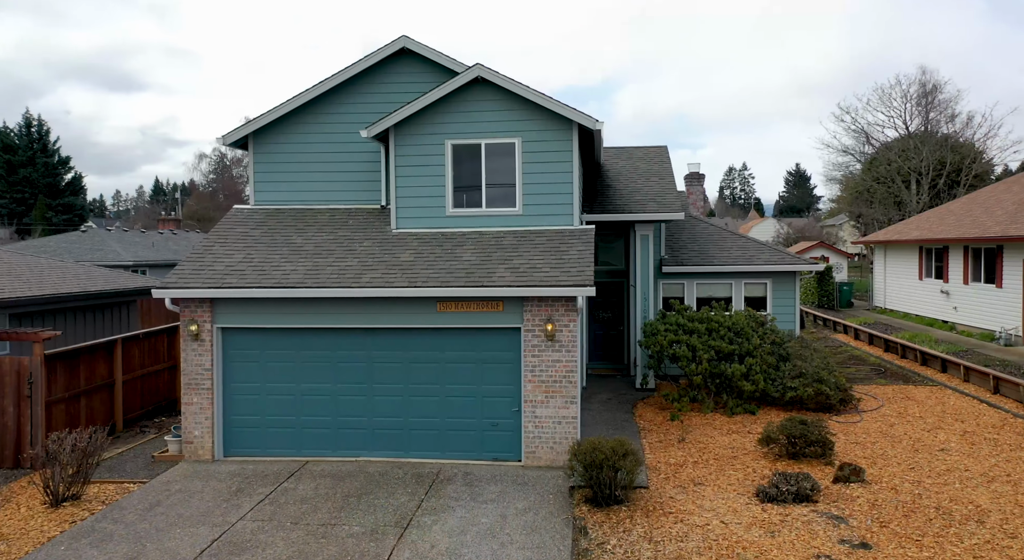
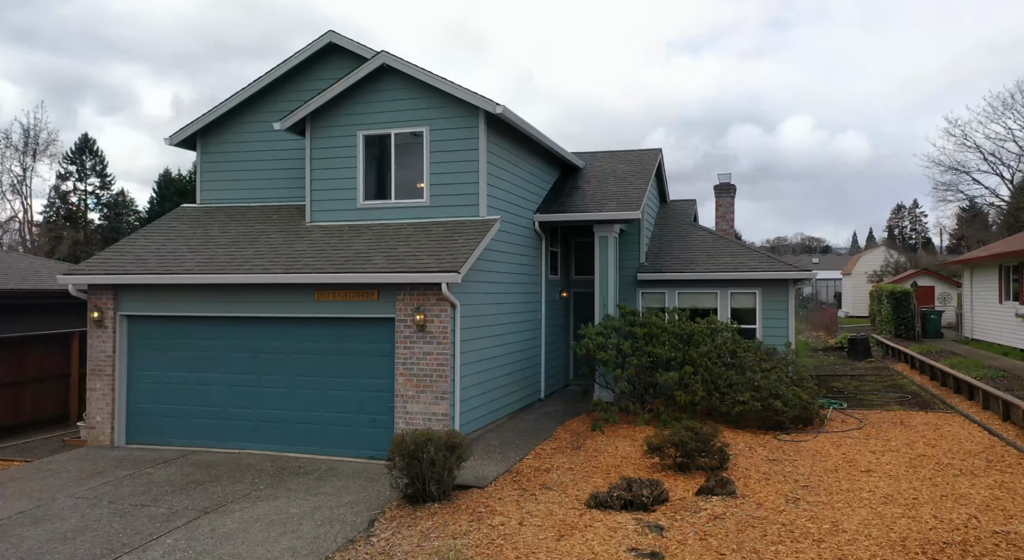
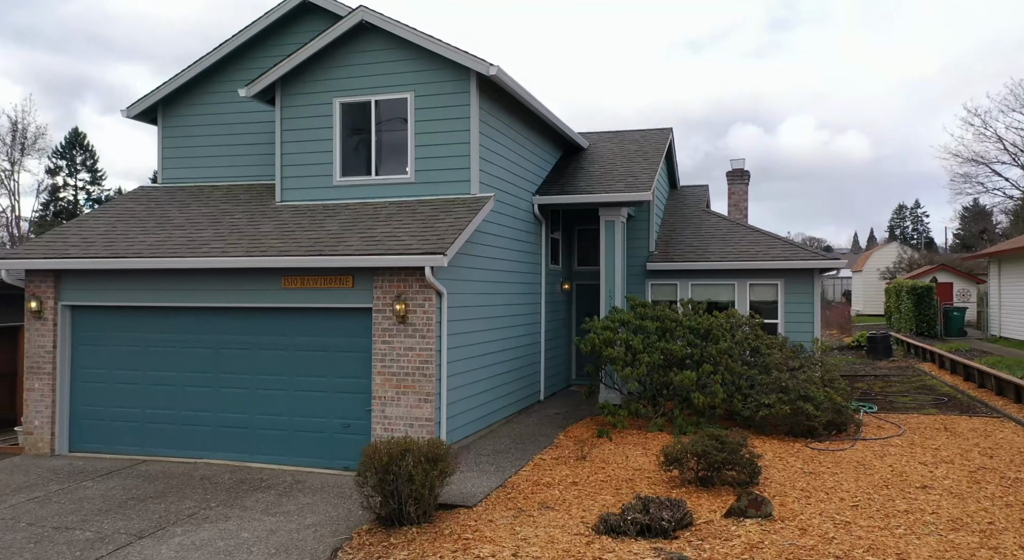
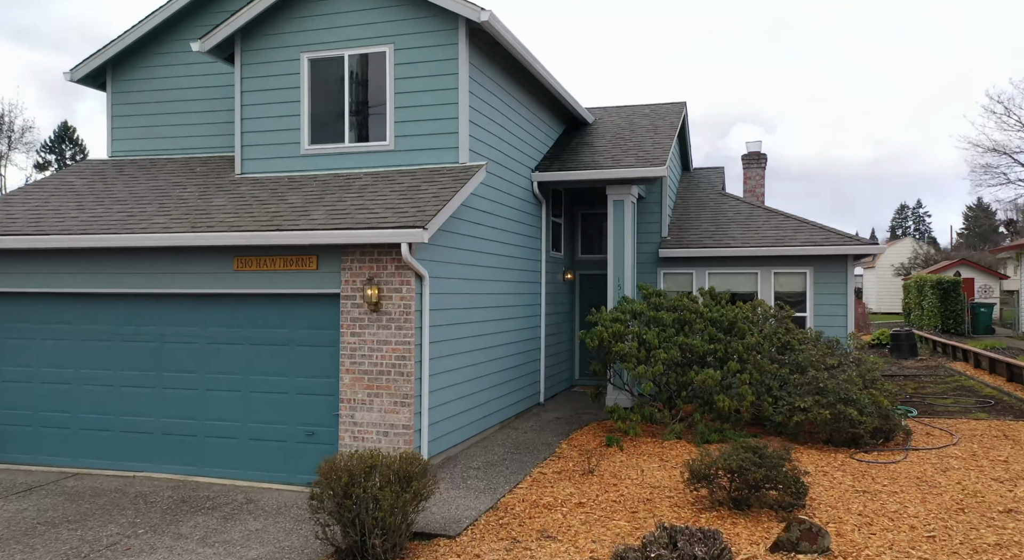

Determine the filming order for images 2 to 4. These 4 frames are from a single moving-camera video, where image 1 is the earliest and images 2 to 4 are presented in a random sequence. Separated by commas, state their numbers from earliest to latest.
2, 3, 4
